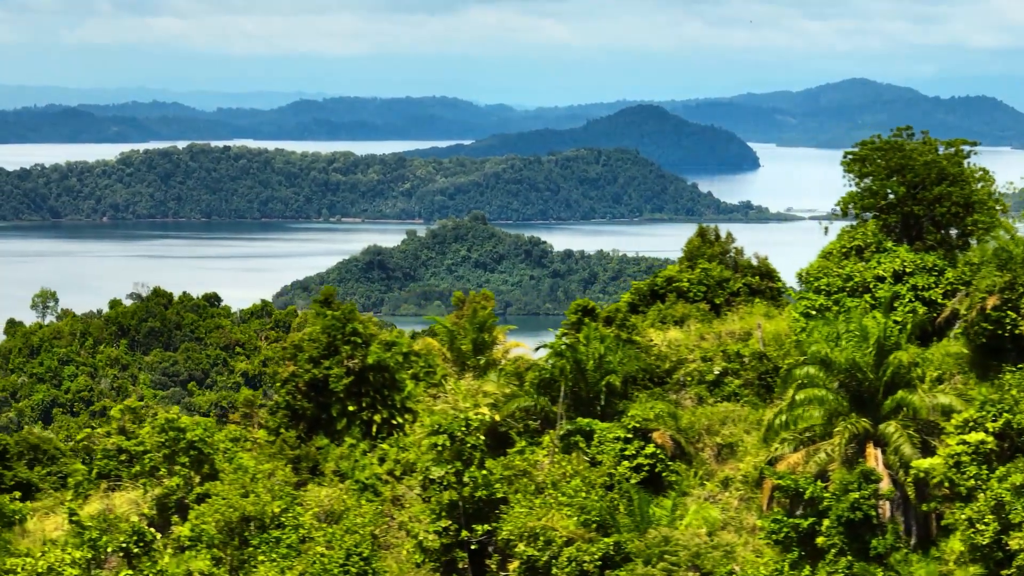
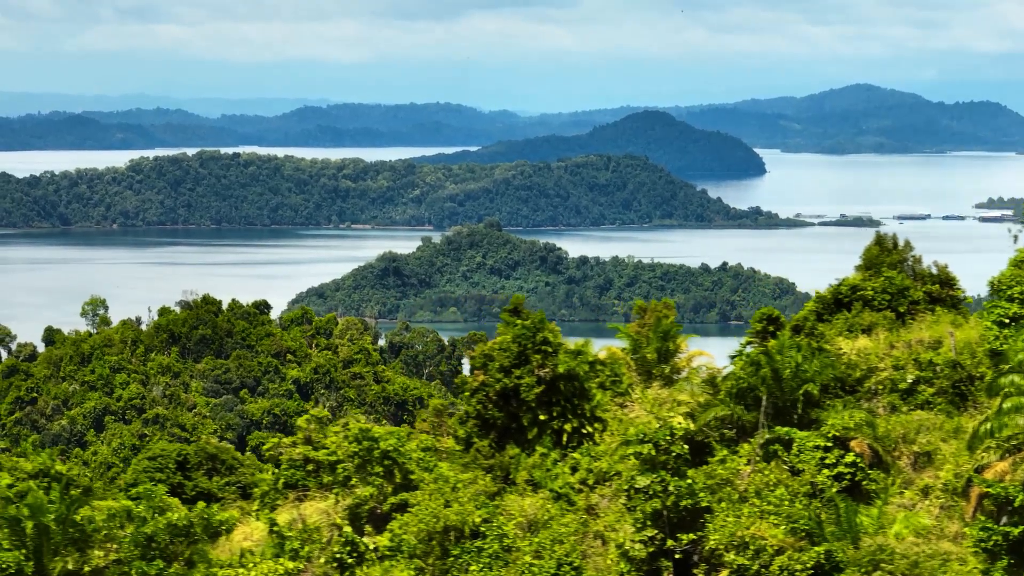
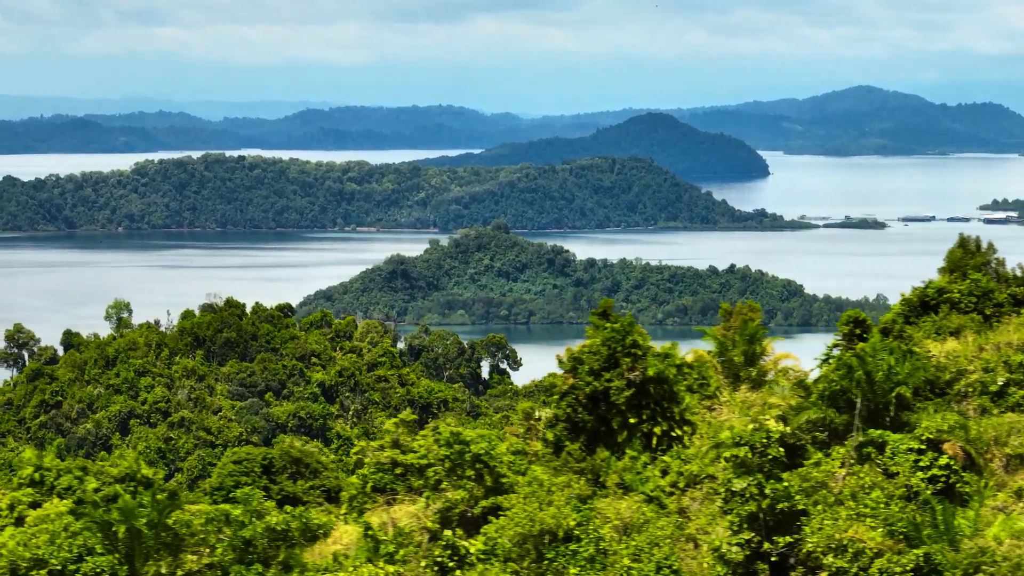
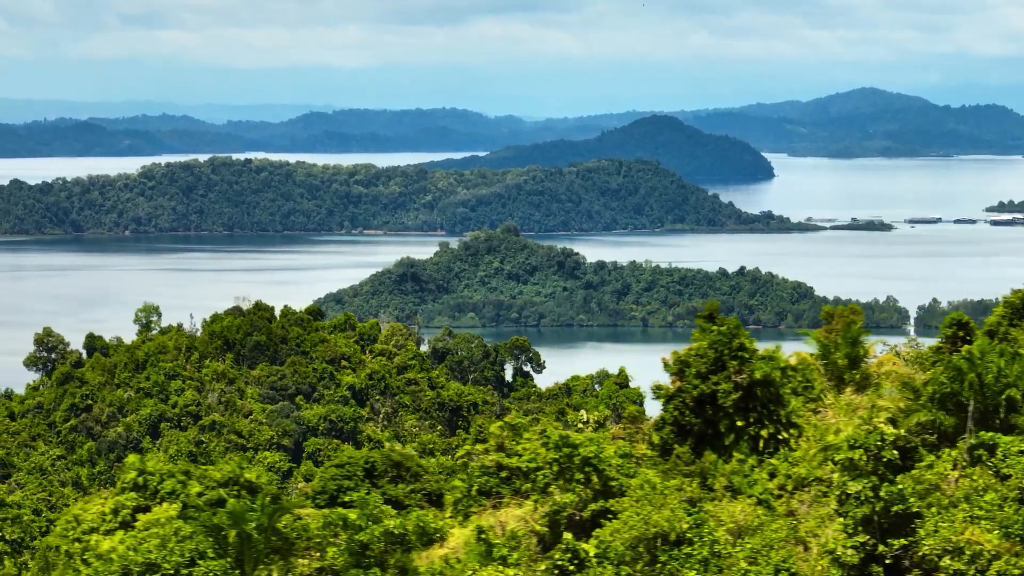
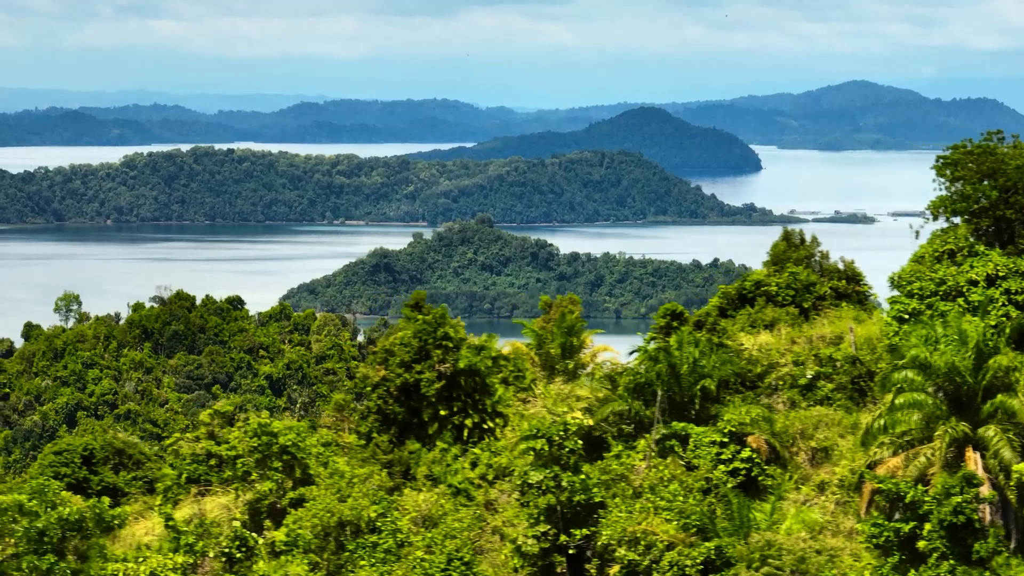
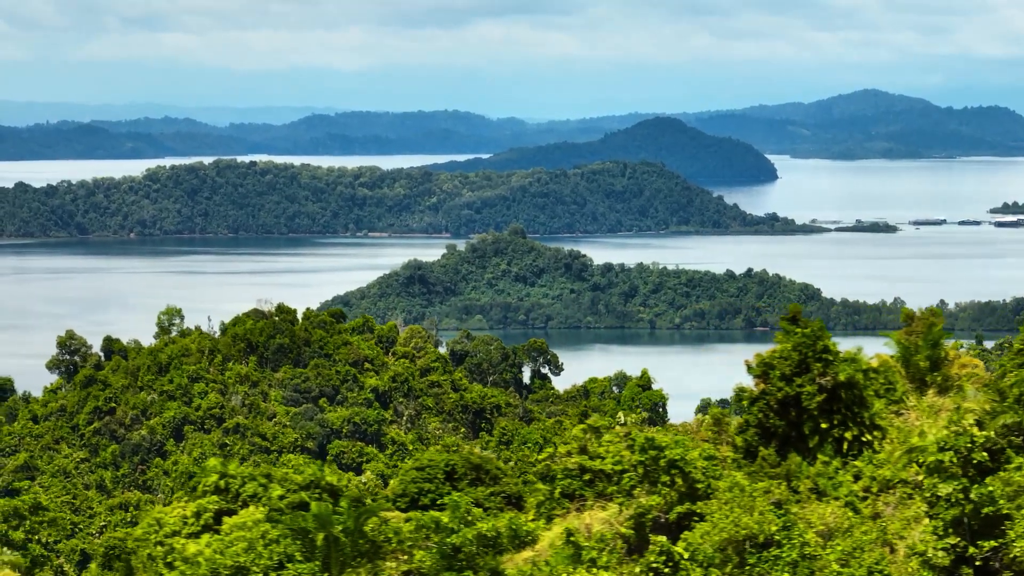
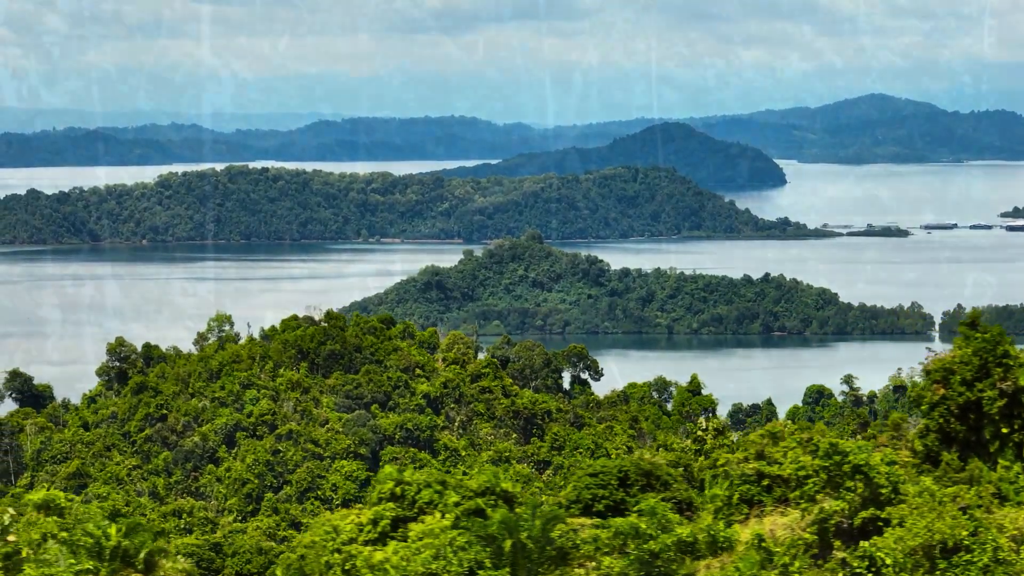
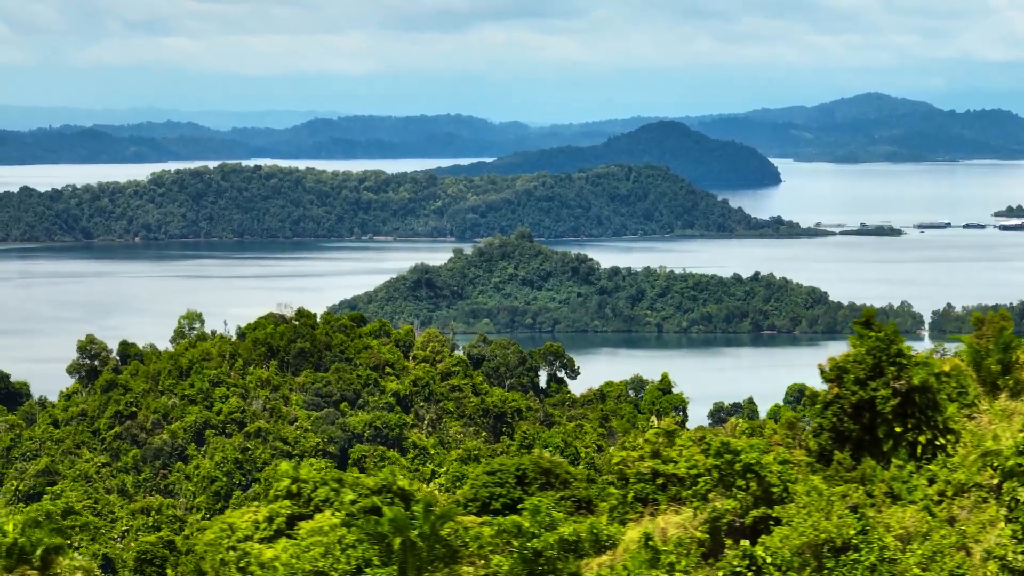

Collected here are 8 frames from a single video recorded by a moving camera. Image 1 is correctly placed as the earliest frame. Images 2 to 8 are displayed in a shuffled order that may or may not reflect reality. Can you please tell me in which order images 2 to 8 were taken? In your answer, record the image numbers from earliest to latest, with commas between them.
5, 2, 3, 4, 6, 8, 7
